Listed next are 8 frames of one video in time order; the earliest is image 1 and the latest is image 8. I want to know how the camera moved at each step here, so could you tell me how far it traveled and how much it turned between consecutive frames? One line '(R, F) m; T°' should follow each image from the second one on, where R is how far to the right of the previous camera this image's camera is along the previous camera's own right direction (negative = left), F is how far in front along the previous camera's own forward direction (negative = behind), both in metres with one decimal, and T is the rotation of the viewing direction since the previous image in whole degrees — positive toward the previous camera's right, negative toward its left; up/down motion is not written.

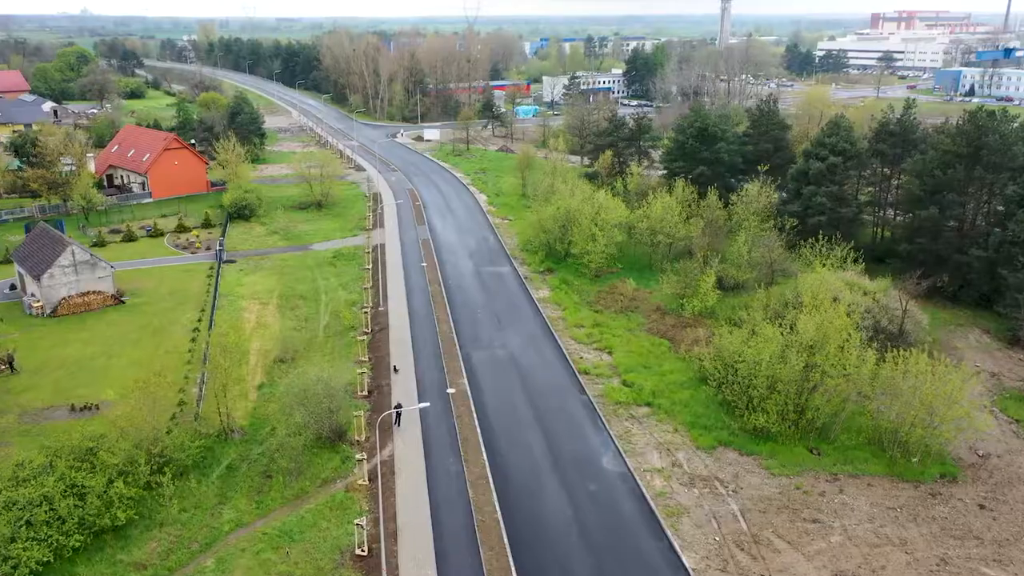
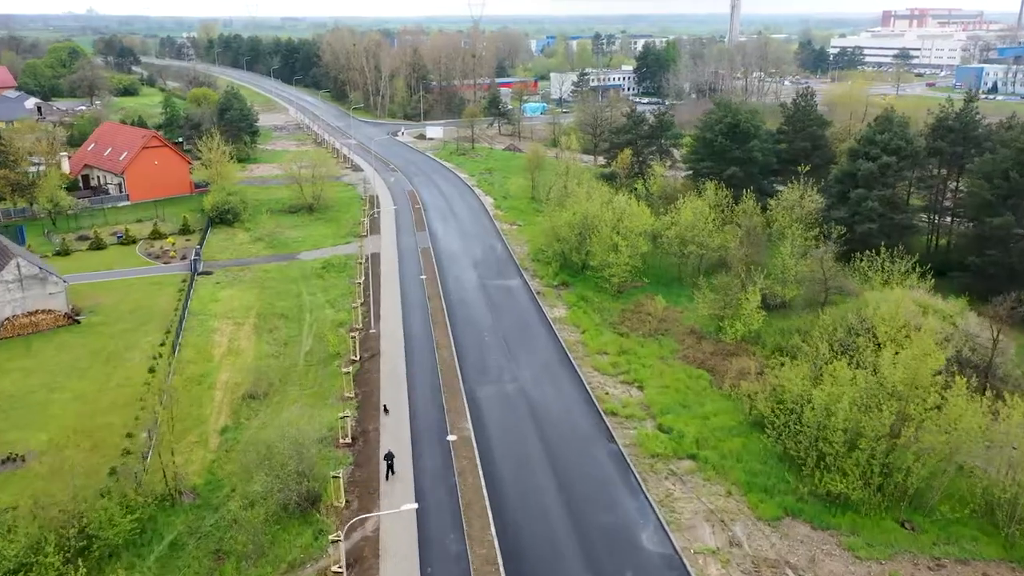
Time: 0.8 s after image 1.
(-0.3, +5.3) m; 0°
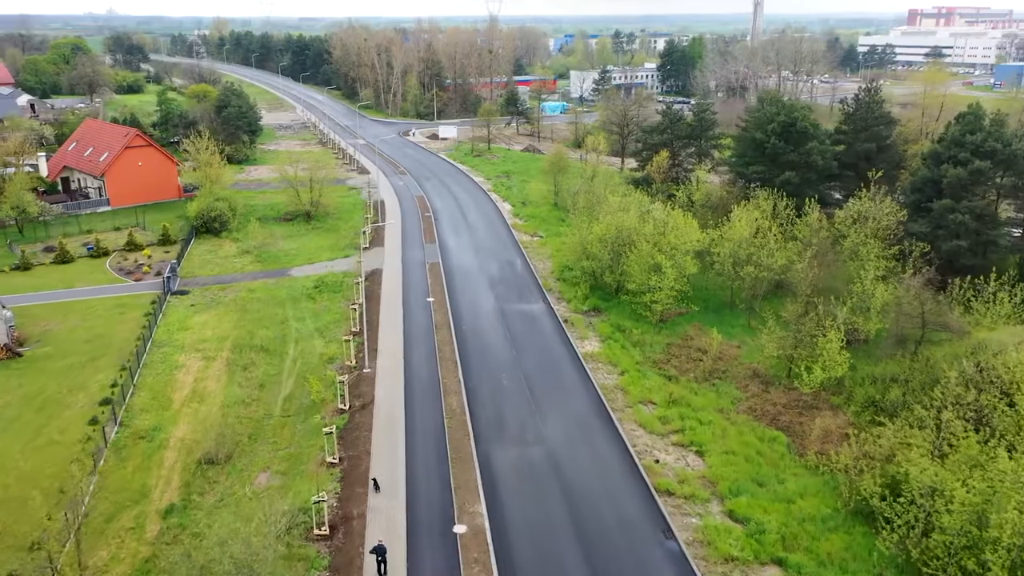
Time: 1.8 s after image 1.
(-0.3, +6.0) m; -1°
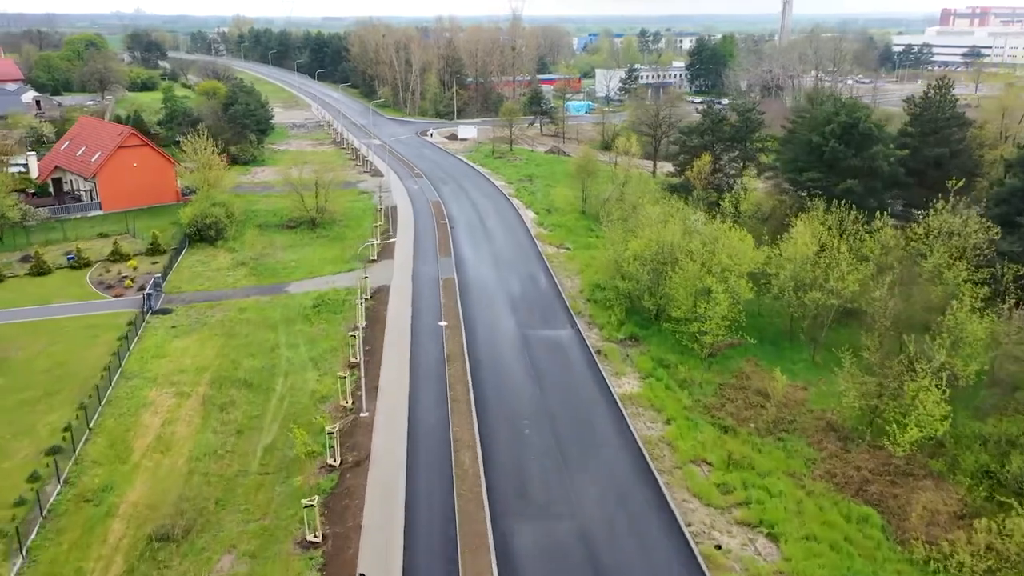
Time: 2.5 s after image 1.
(-0.2, +4.5) m; -1°
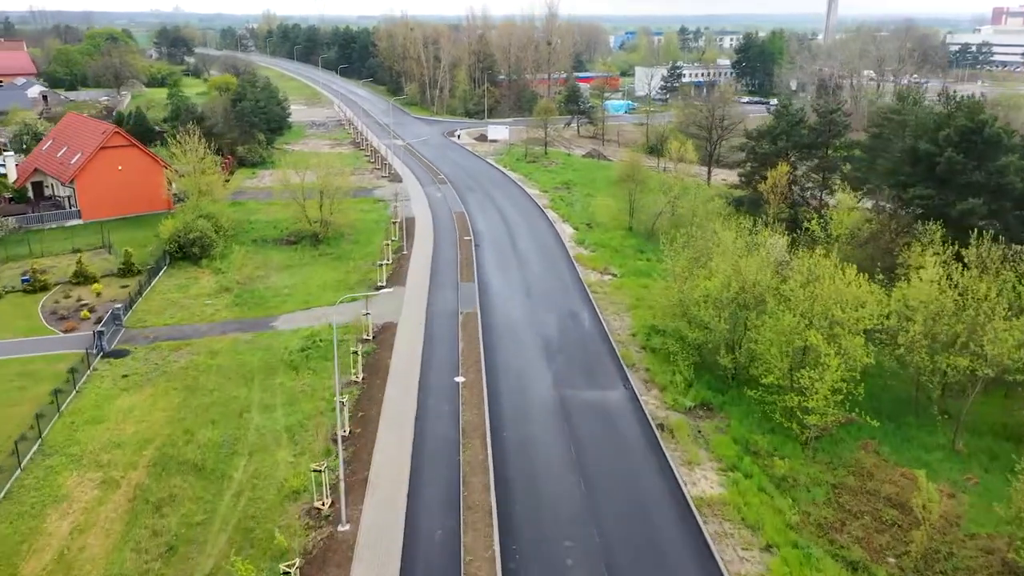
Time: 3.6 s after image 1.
(-0.2, +6.7) m; -2°
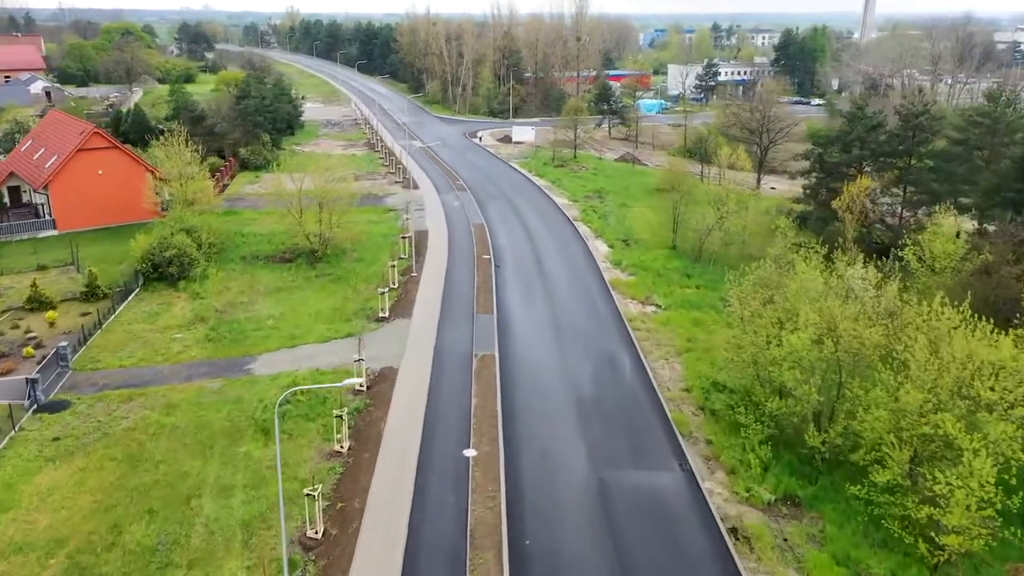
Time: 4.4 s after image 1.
(-0.1, +5.3) m; -2°
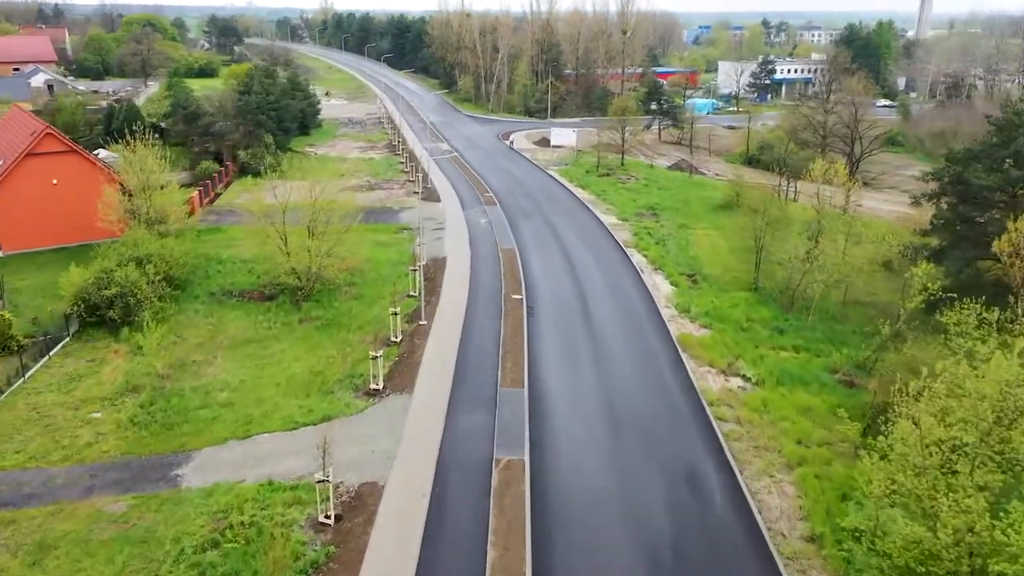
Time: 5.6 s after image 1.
(-0.1, +7.5) m; -2°
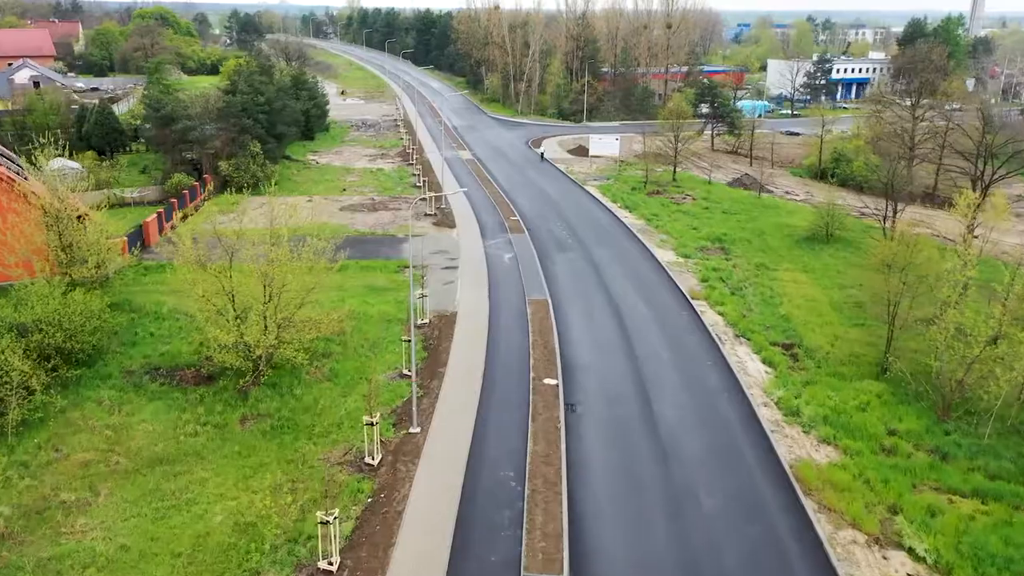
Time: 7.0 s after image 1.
(-0.1, +8.0) m; -2°
